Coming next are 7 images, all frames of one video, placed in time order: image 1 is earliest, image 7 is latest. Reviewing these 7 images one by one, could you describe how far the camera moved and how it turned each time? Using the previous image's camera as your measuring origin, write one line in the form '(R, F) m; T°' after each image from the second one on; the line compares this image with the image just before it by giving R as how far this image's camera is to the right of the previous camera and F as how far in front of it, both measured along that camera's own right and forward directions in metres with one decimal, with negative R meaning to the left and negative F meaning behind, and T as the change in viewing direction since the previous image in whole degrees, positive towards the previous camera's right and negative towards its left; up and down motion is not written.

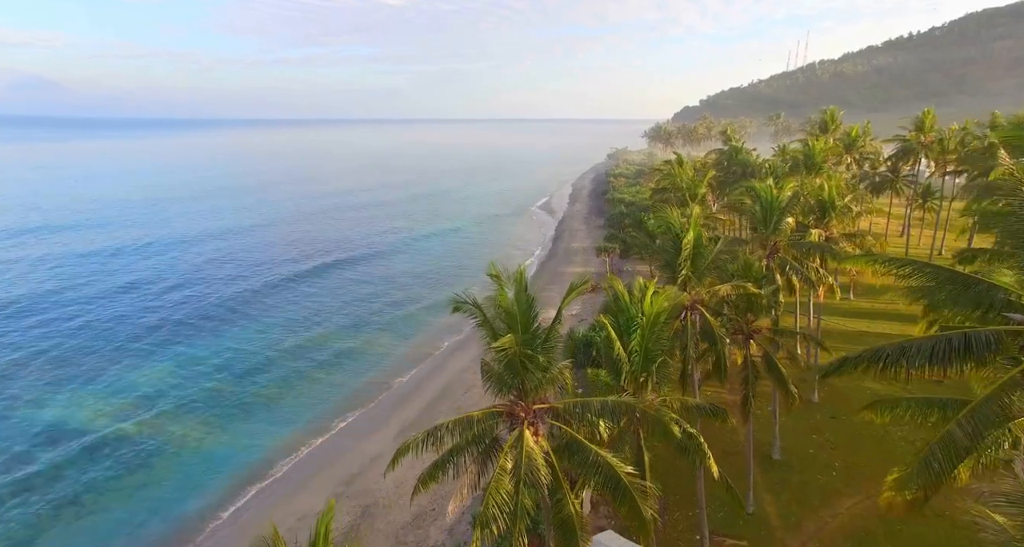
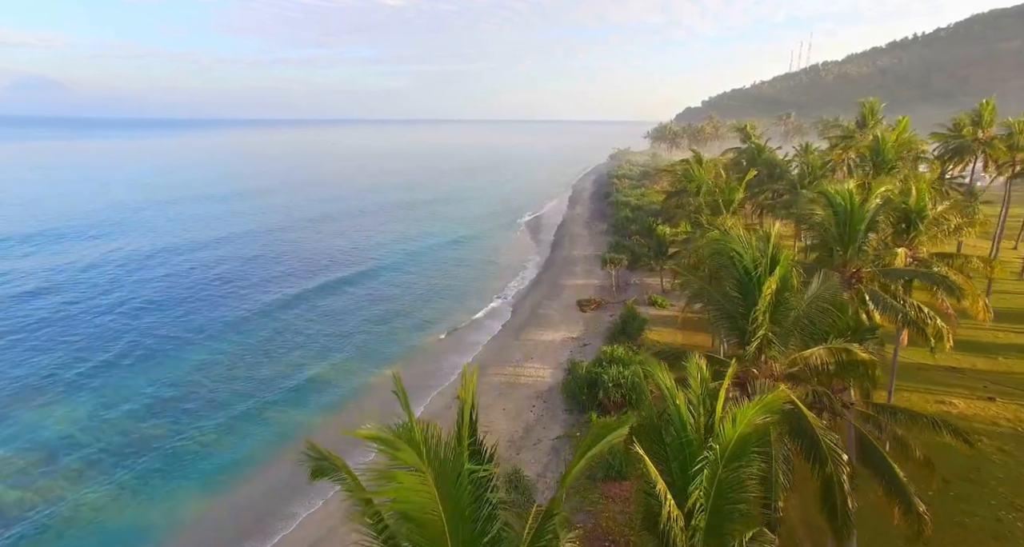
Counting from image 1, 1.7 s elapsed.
(+0.5, +5.6) m; 0°
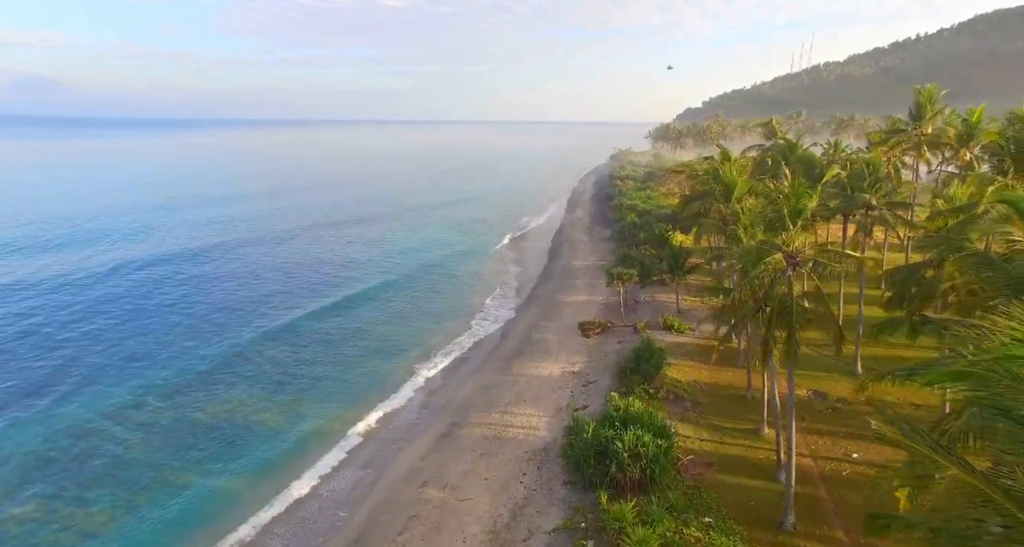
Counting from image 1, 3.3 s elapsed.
(+0.5, +6.1) m; 0°
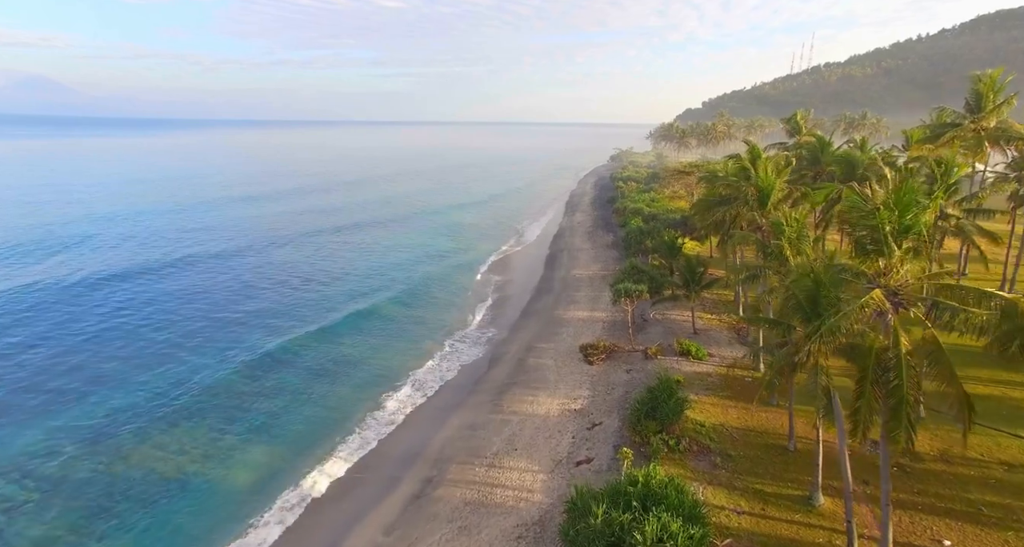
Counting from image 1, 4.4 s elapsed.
(+0.4, +4.6) m; 0°
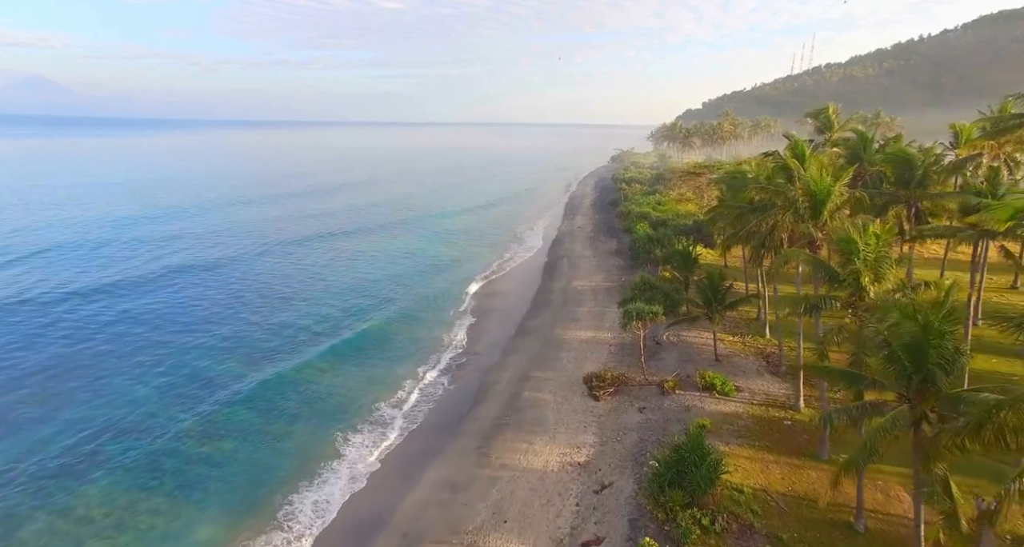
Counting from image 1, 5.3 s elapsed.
(+0.3, +4.5) m; 0°
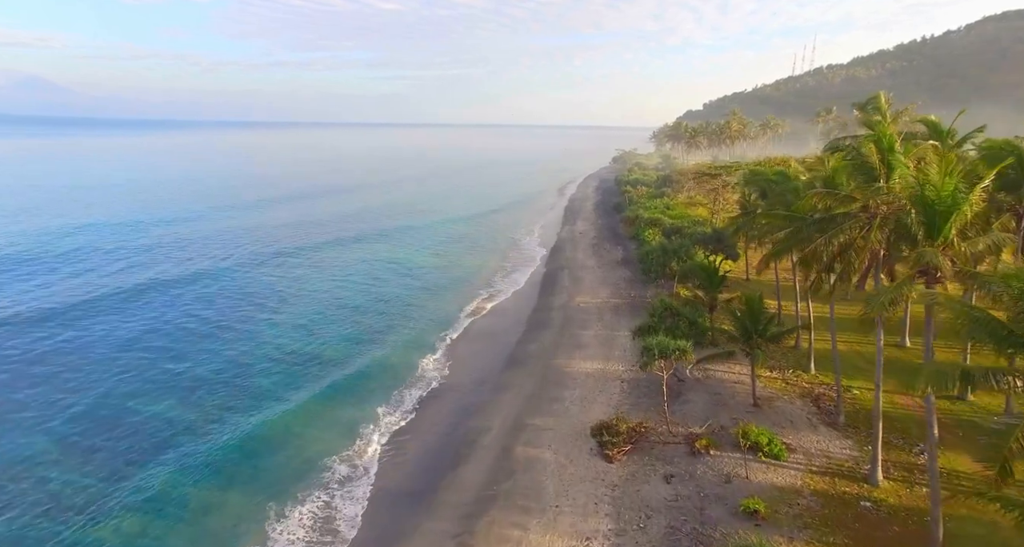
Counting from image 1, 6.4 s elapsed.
(+0.3, +5.3) m; 0°
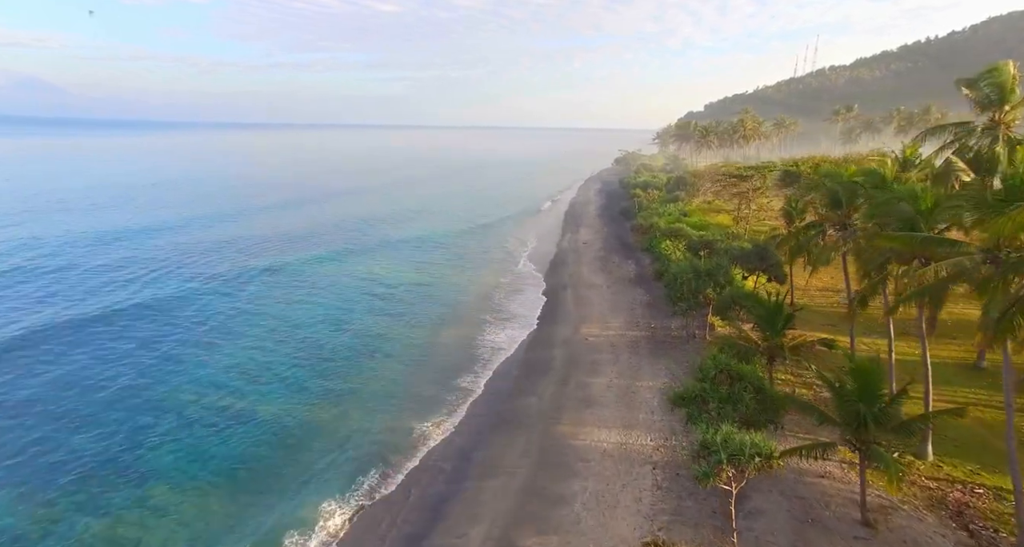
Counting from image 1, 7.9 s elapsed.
(+0.4, +7.8) m; 0°
